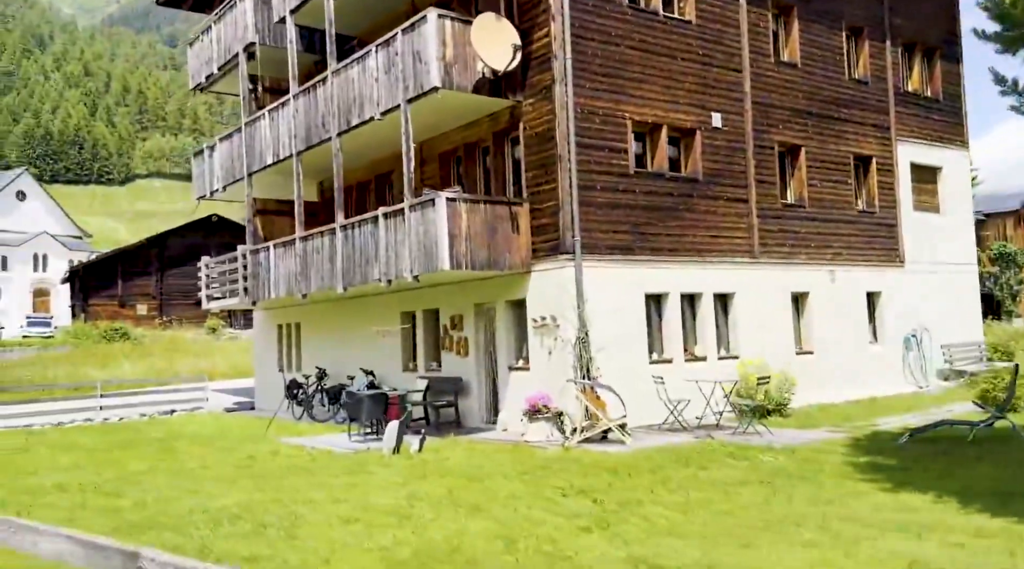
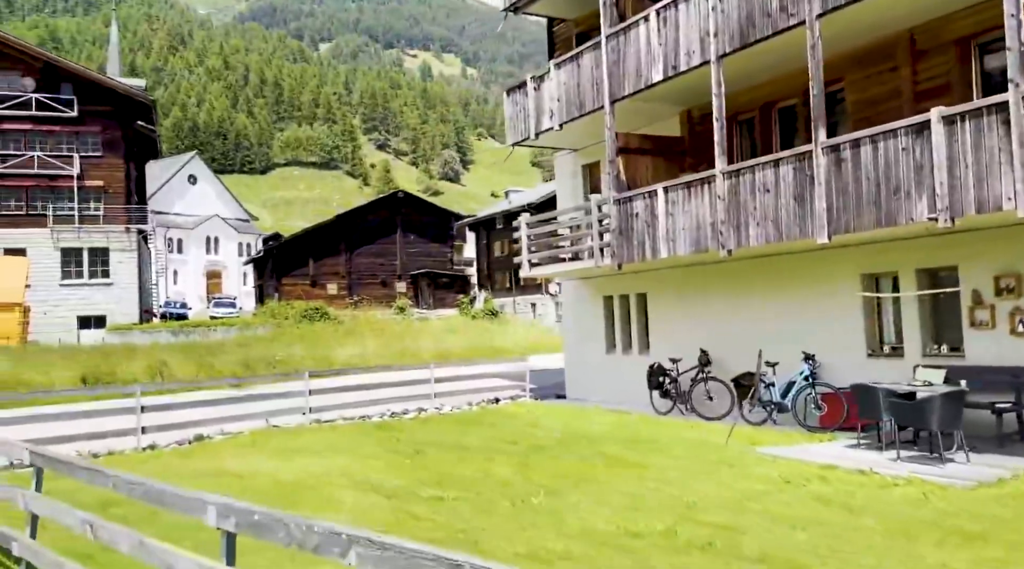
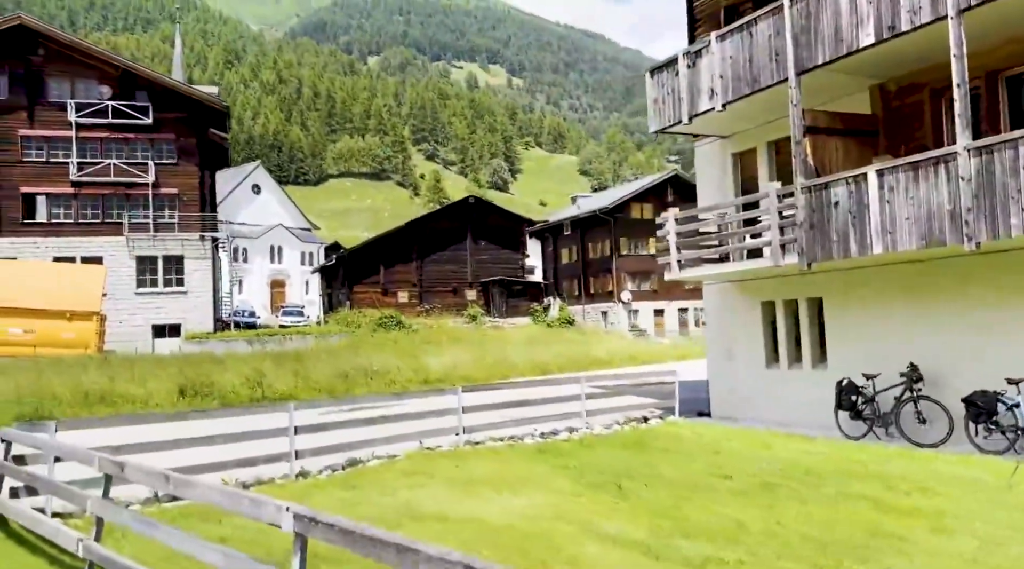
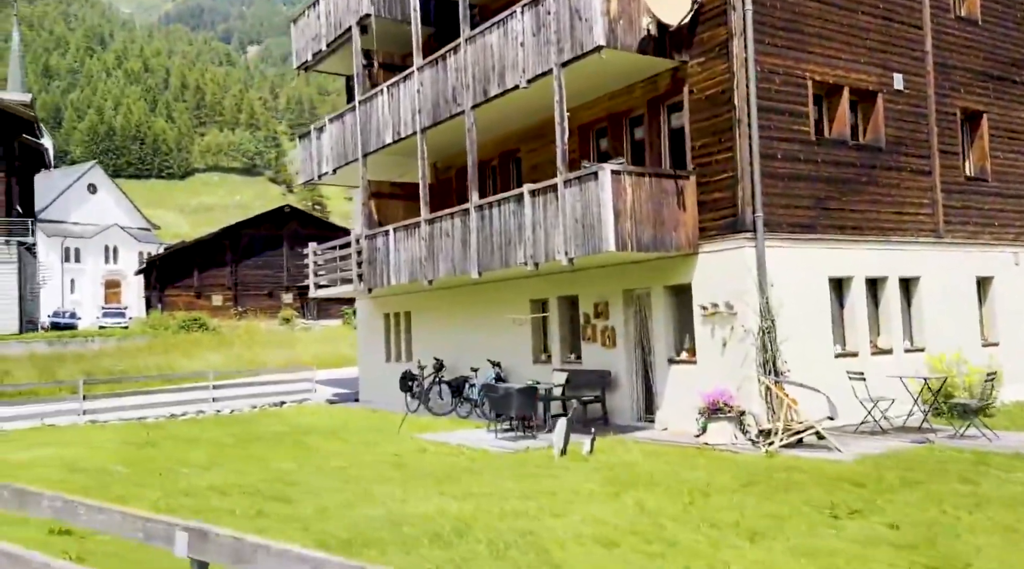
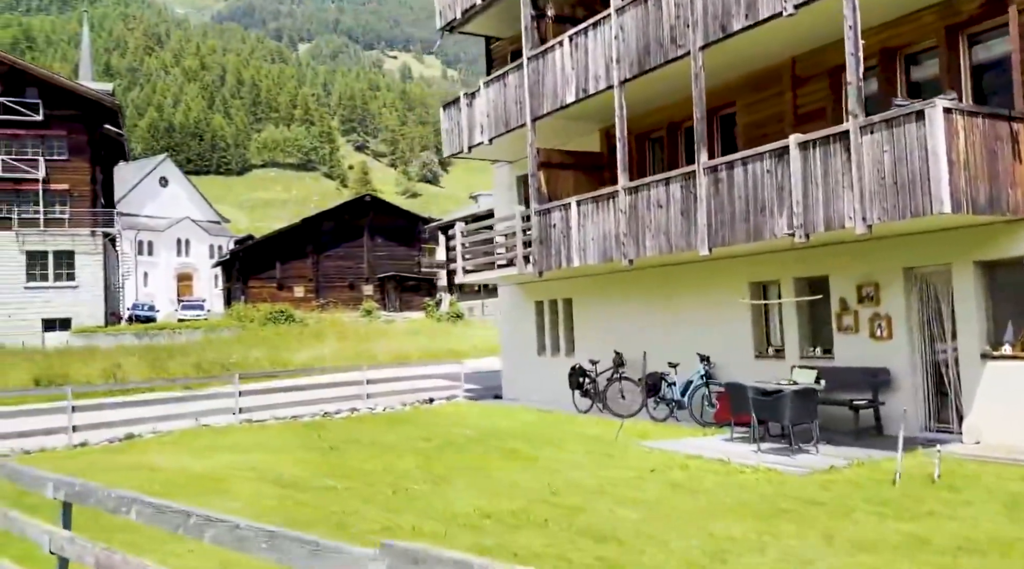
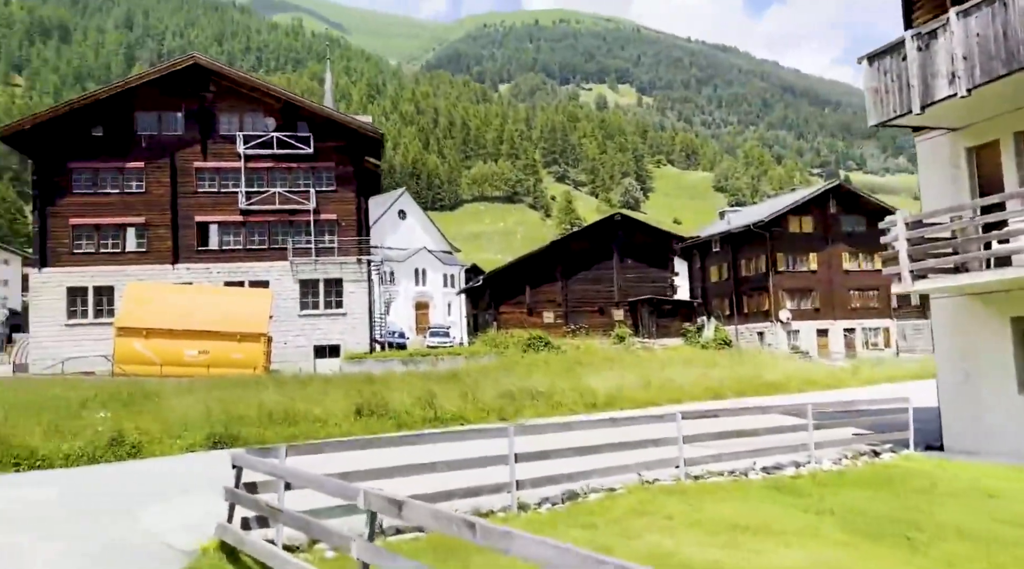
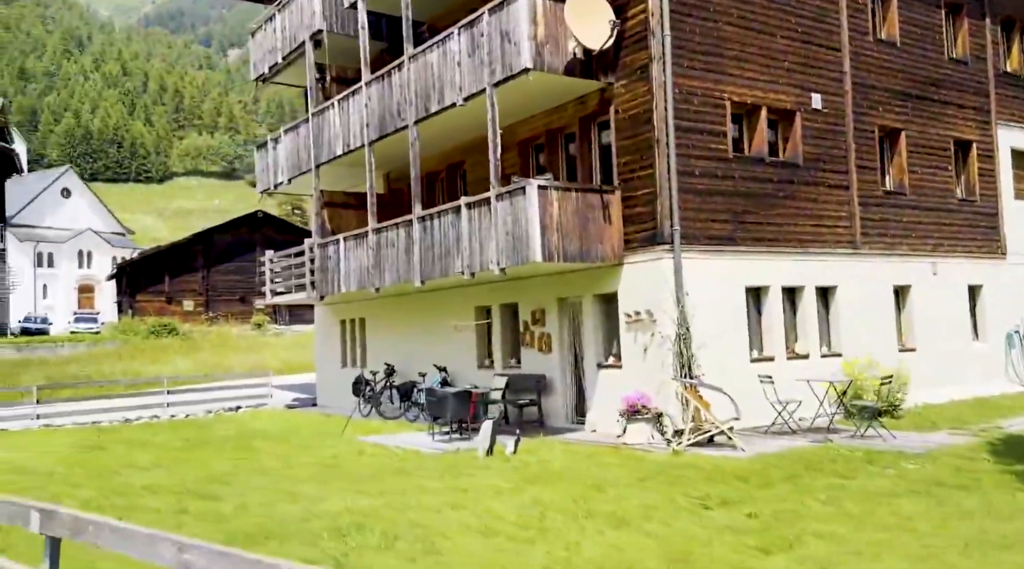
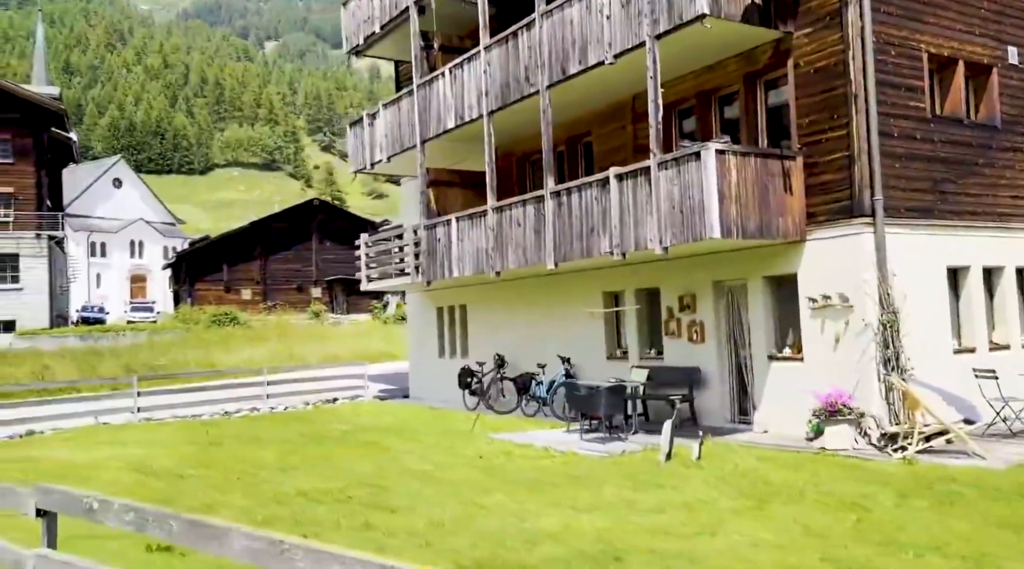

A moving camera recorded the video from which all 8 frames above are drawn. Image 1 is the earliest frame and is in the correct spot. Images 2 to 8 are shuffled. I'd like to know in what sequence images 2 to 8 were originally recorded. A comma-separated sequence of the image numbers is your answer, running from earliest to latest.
7, 4, 8, 5, 2, 3, 6
